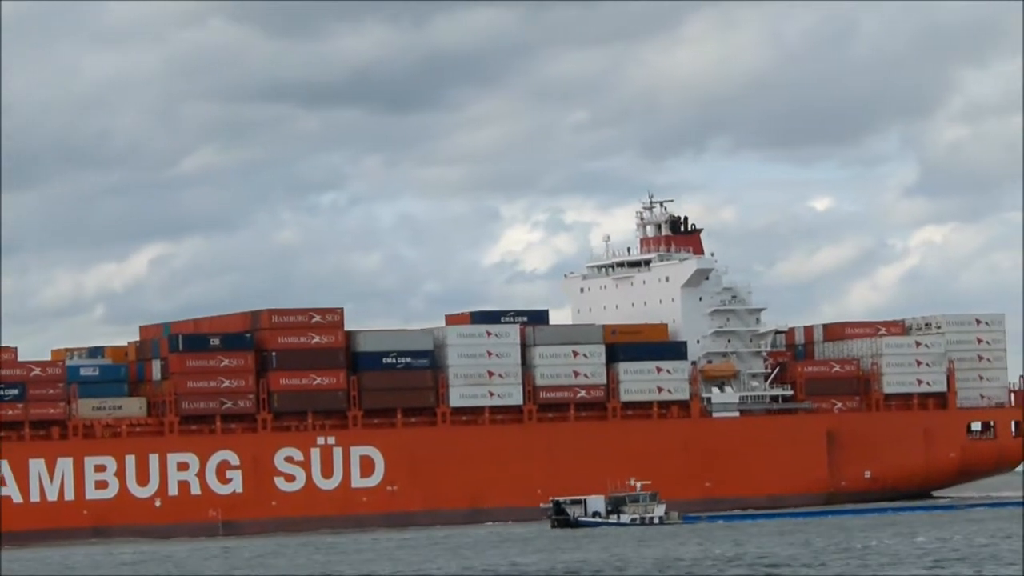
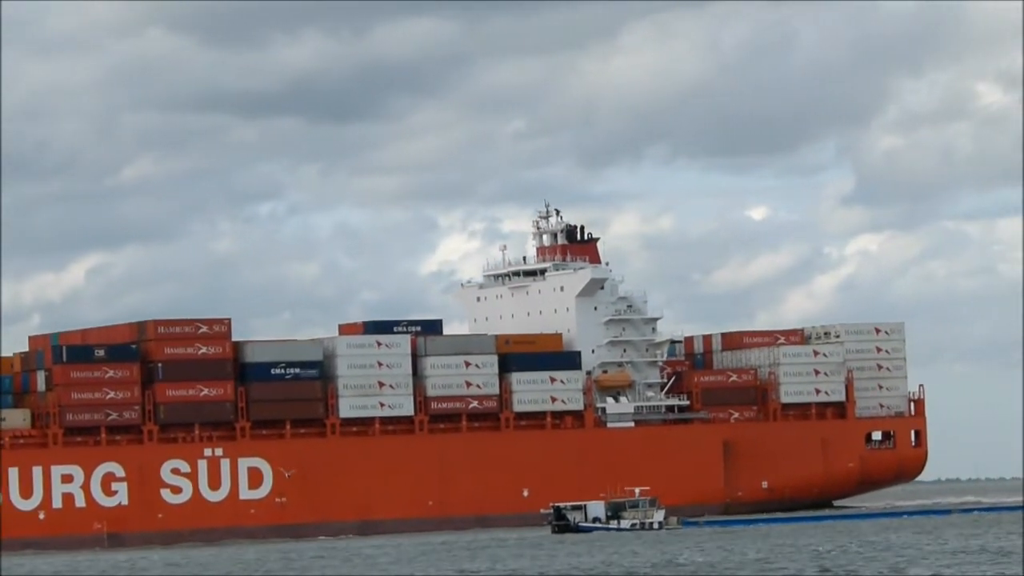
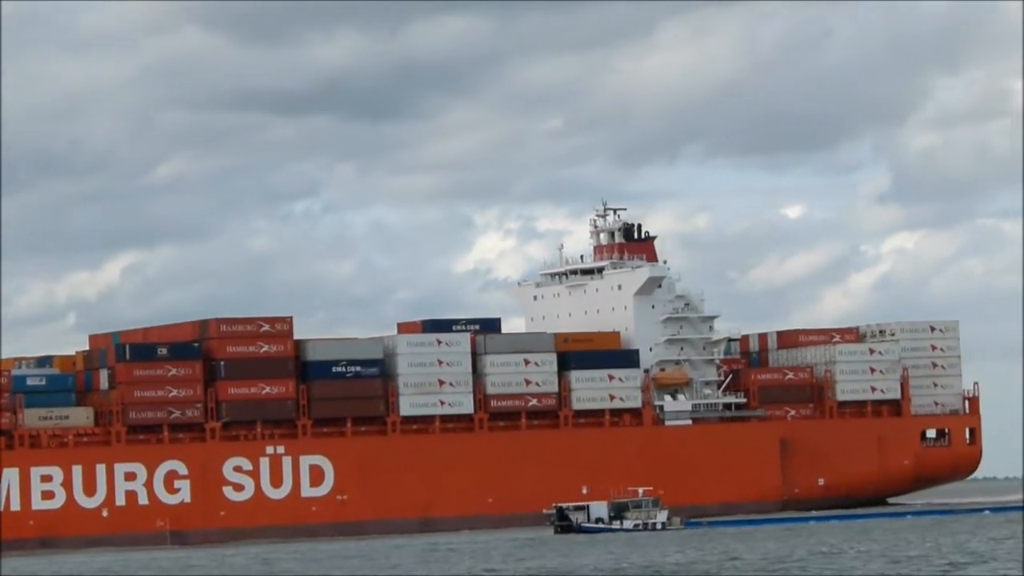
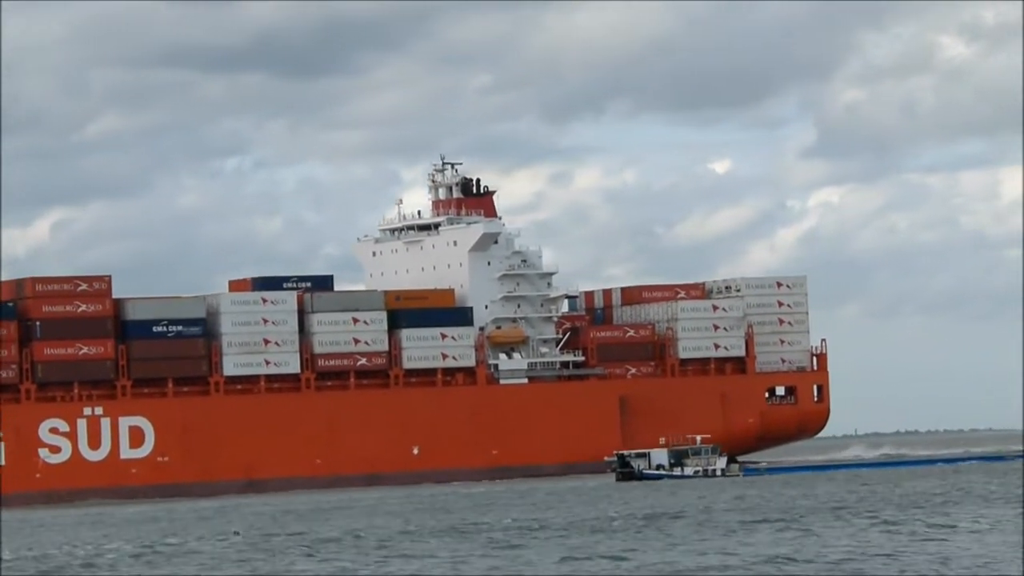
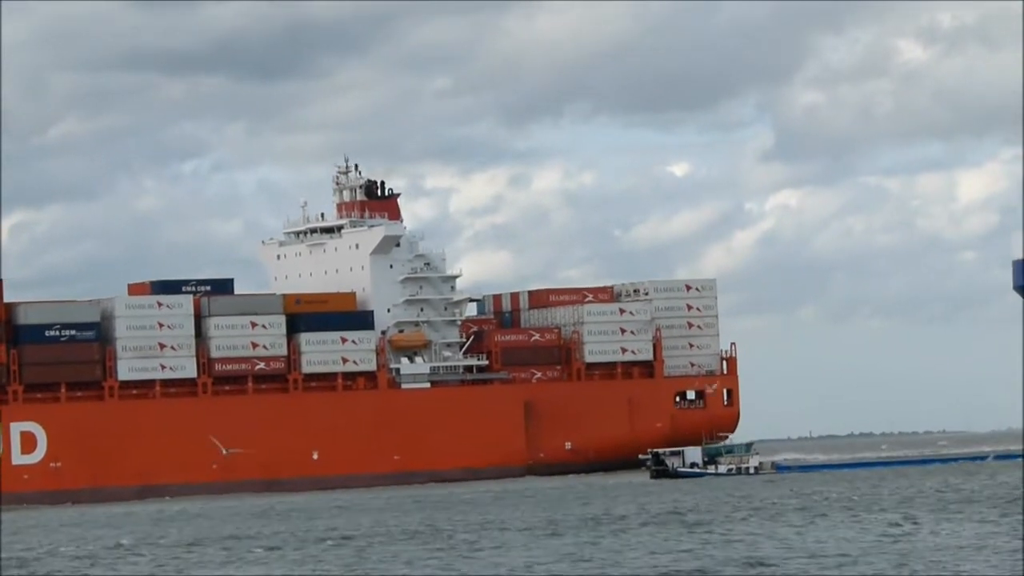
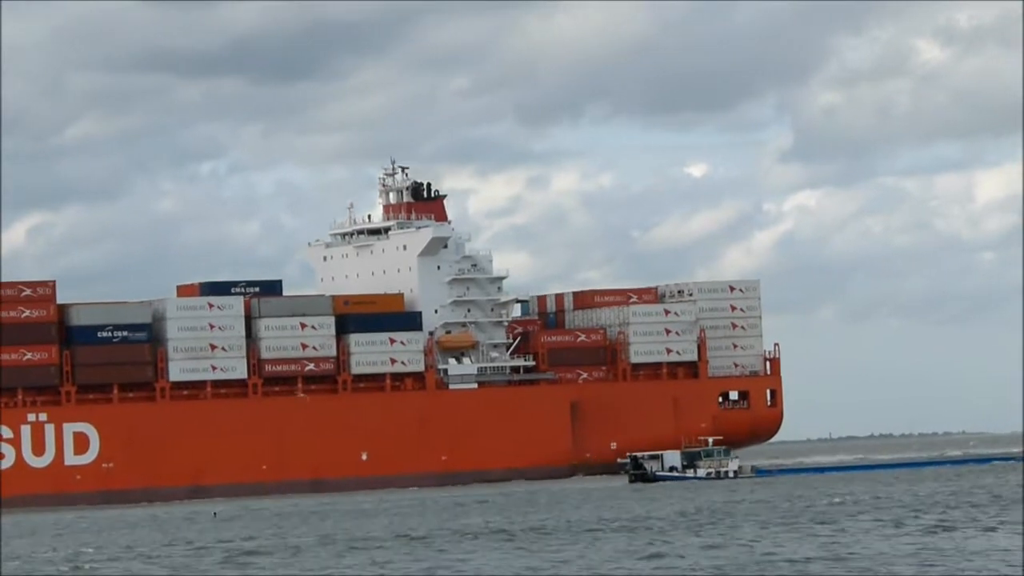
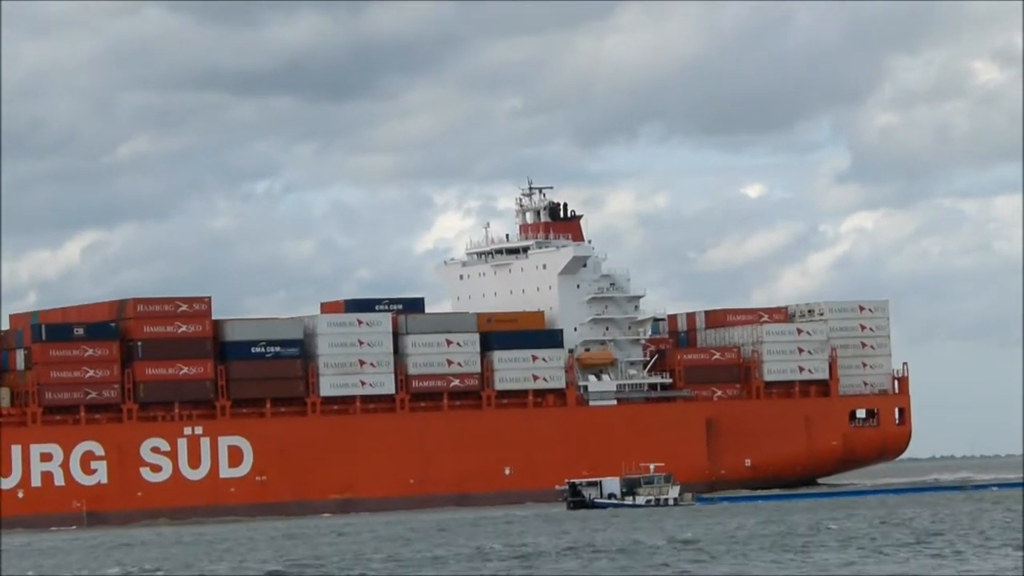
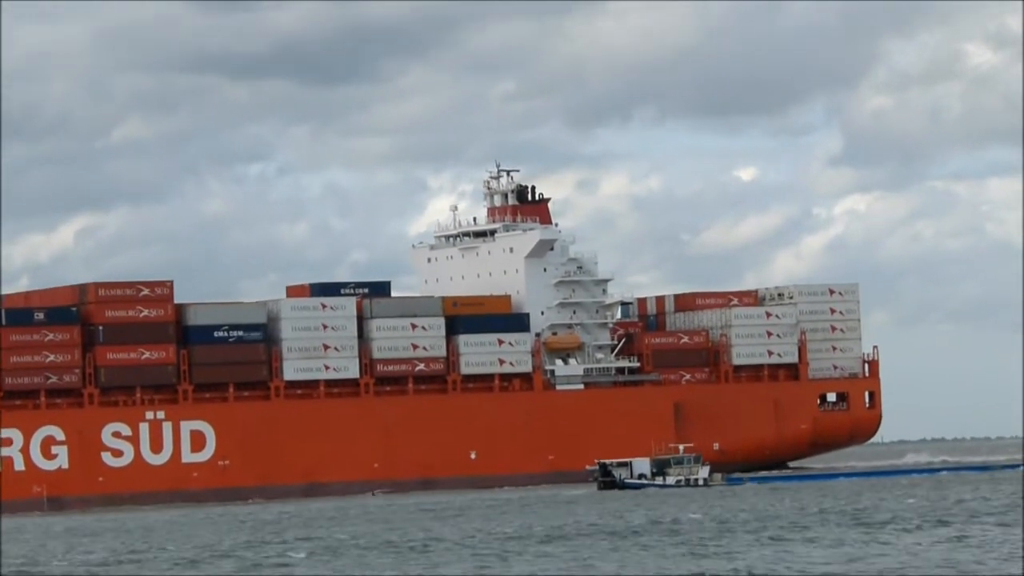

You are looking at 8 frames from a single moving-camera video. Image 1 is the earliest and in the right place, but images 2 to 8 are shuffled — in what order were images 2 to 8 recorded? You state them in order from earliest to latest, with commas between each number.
3, 2, 7, 8, 4, 6, 5
